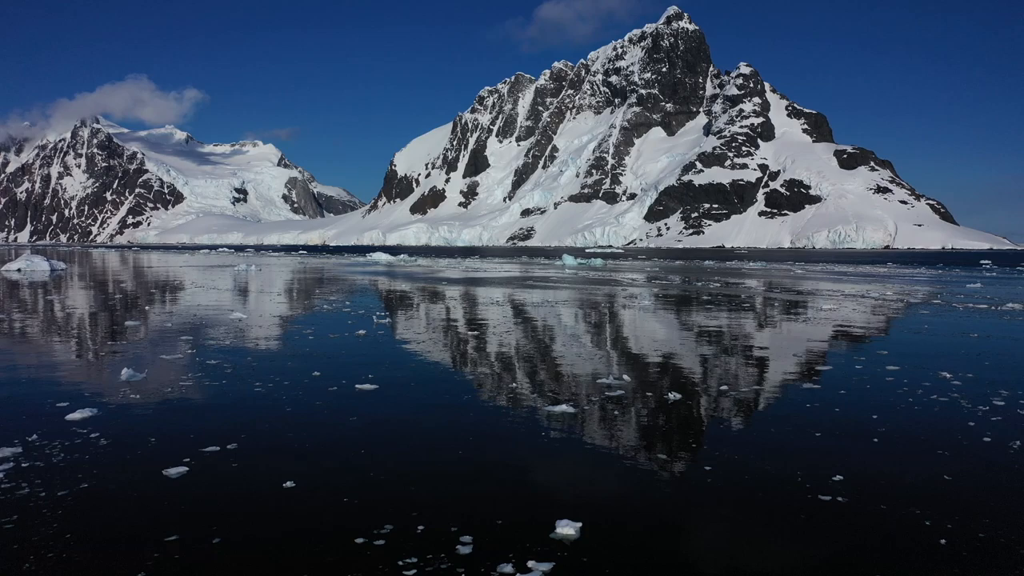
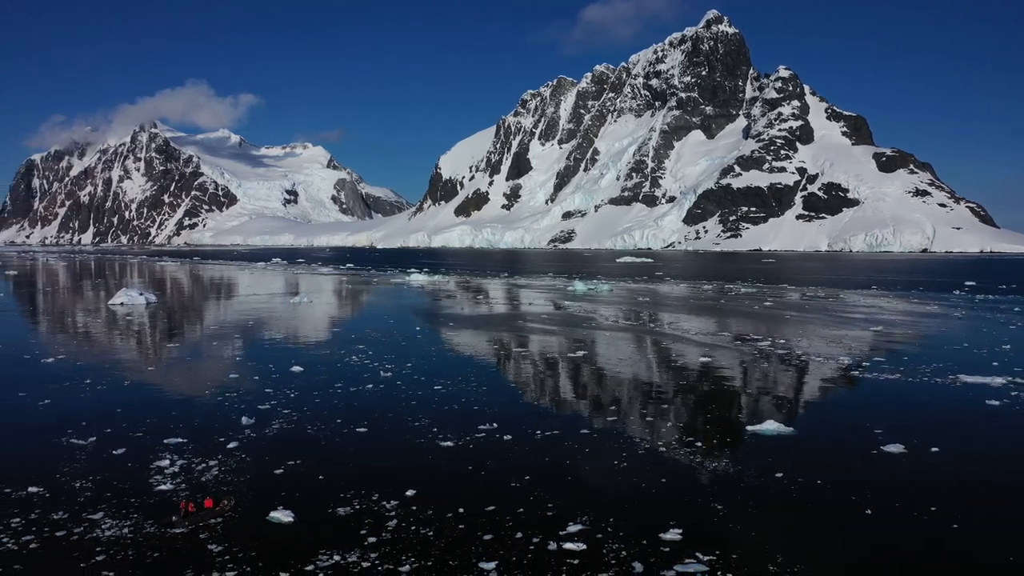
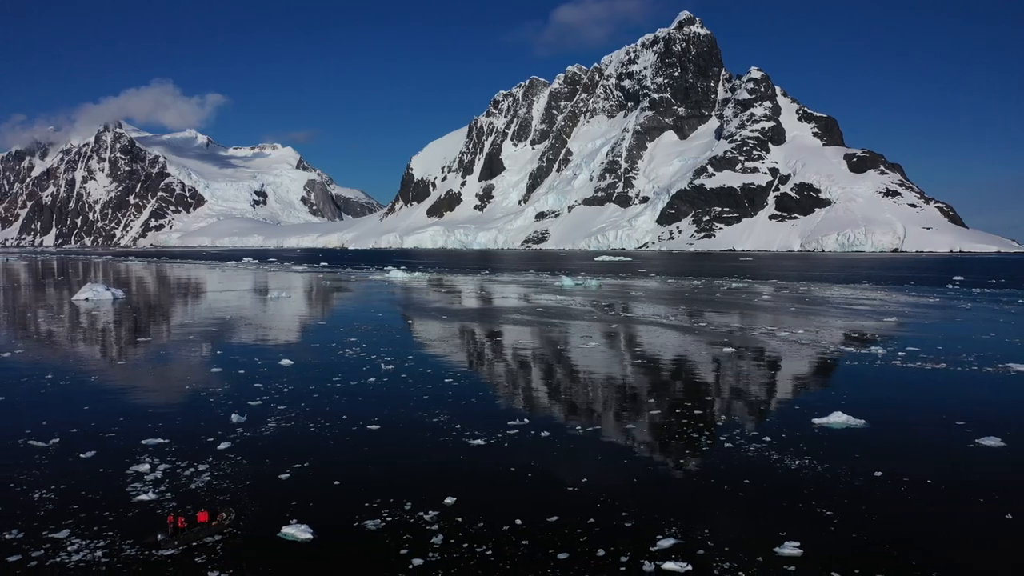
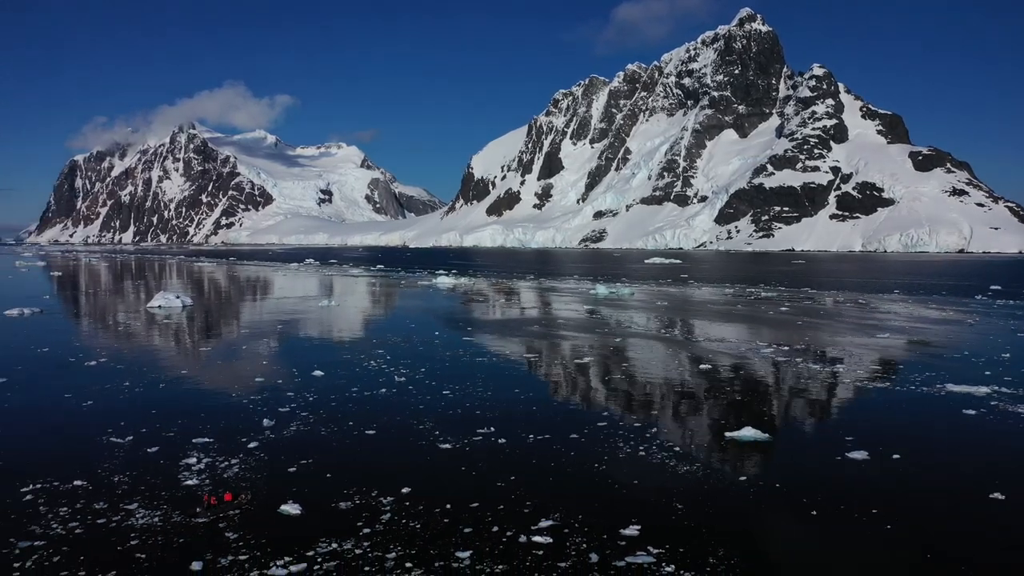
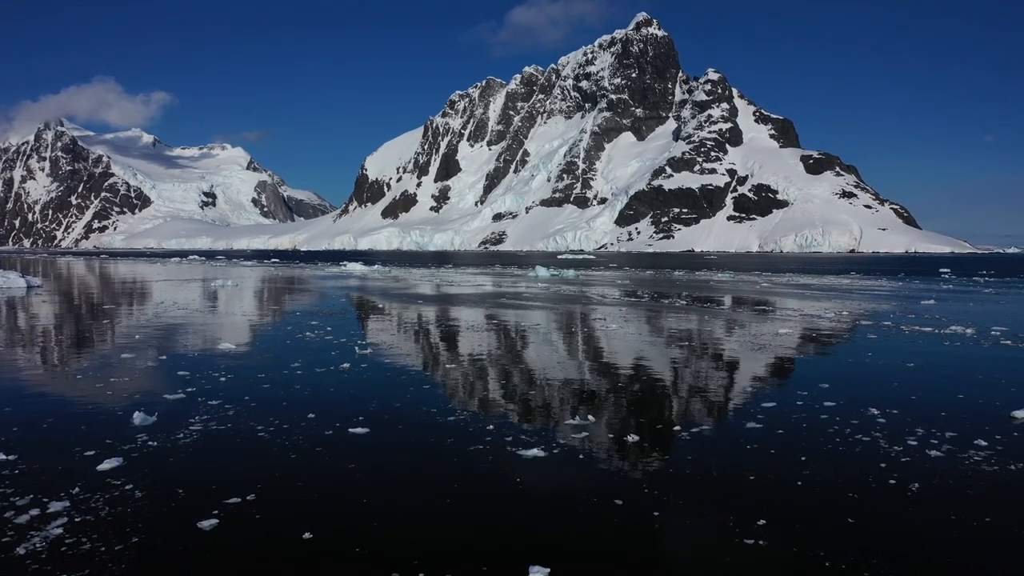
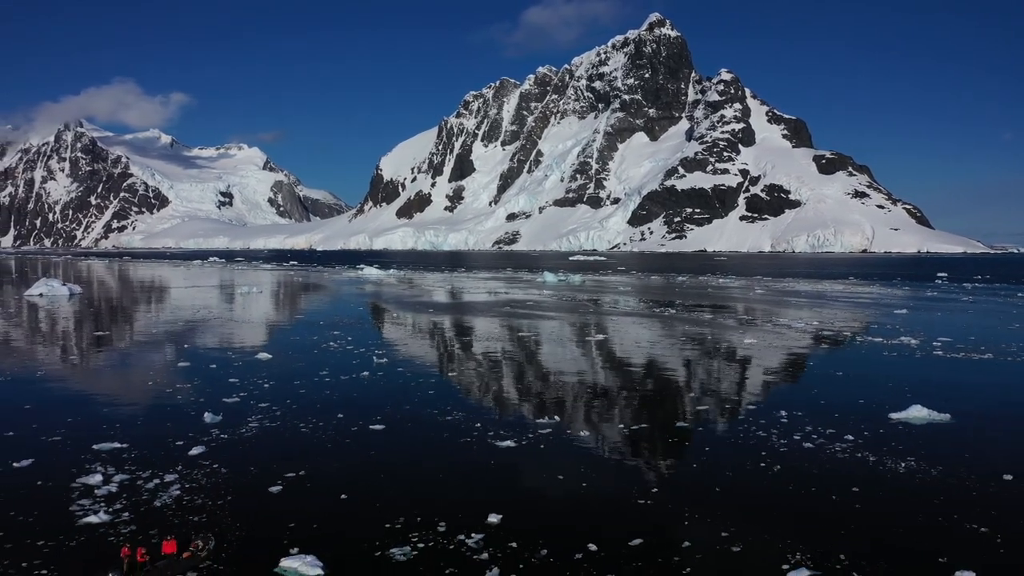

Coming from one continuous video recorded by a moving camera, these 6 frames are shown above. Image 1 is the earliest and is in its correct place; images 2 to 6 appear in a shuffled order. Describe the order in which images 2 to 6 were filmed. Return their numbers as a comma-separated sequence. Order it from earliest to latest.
5, 6, 3, 2, 4
